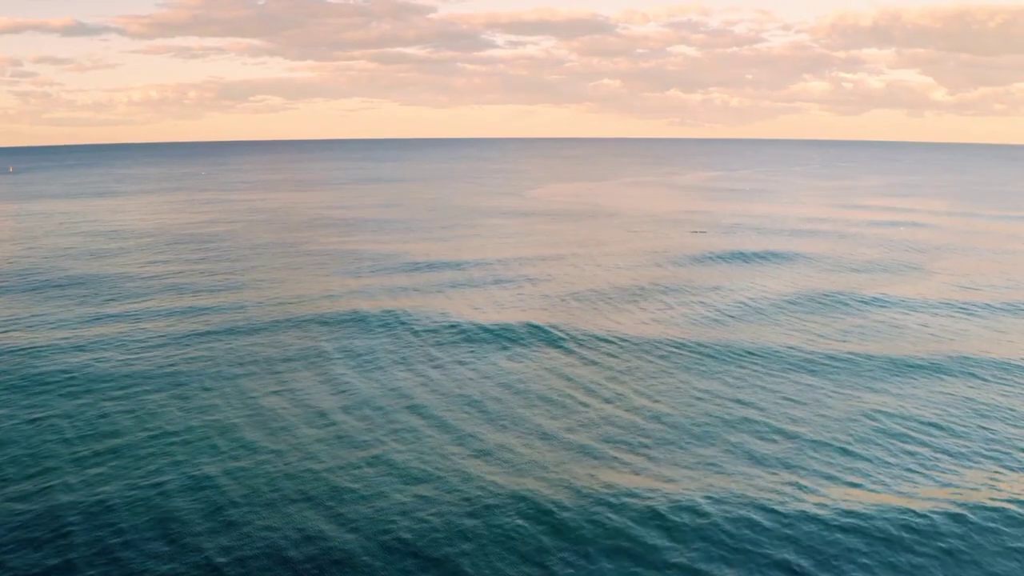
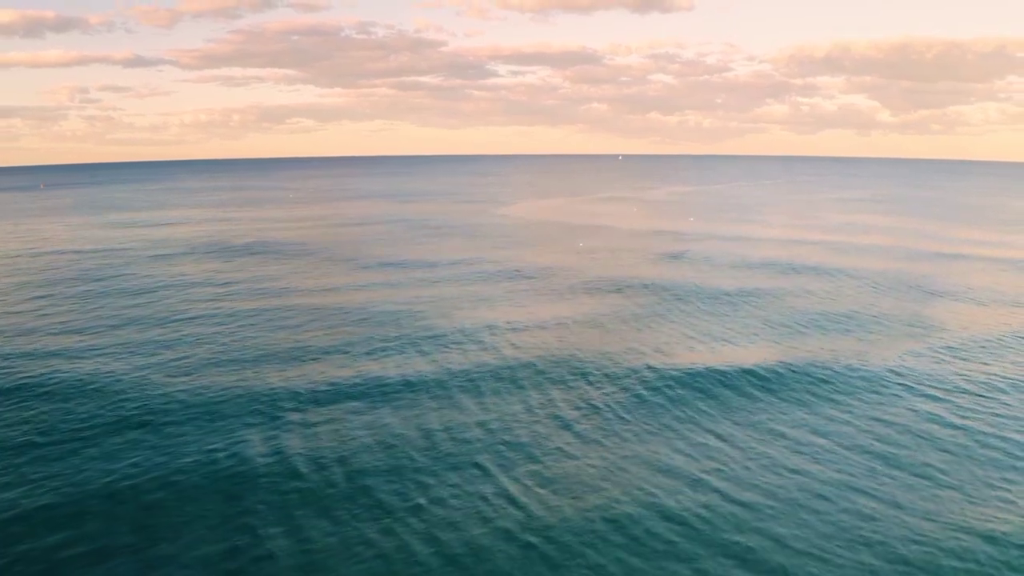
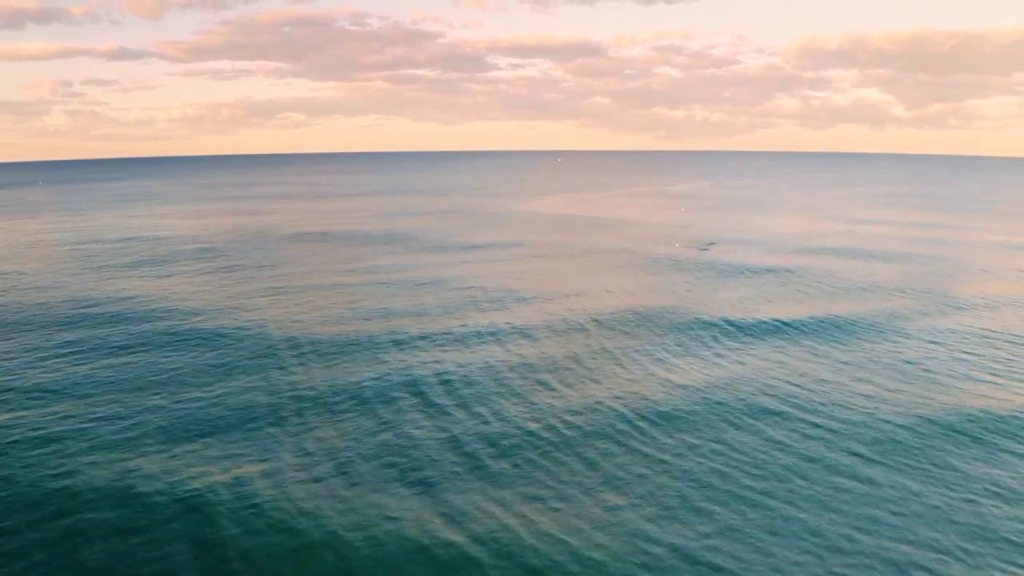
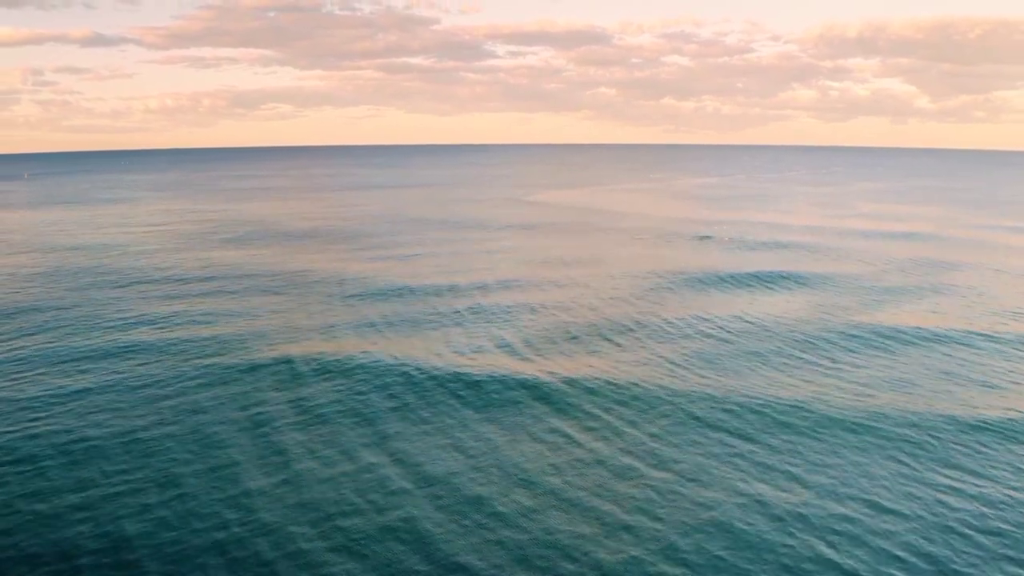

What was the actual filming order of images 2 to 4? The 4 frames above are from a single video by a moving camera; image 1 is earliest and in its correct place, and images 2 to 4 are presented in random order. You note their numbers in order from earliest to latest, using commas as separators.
4, 3, 2
